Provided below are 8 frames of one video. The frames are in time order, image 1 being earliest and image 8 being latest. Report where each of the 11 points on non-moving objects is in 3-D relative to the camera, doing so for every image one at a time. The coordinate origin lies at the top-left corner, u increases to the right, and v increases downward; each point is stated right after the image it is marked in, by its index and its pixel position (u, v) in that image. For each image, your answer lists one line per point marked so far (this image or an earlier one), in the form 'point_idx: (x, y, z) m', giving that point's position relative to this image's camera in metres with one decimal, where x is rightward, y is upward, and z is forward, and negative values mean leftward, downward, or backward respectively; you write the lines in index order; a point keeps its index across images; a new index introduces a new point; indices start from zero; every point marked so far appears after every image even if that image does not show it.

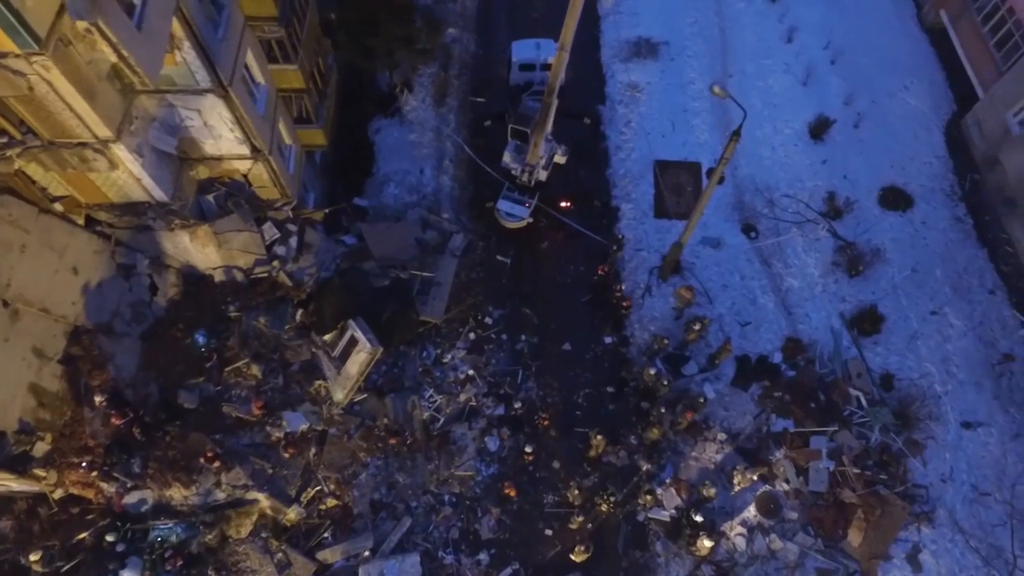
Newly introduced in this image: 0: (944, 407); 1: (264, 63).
0: (+12.8, -3.6, +18.1) m
1: (-6.4, +5.8, +15.7) m
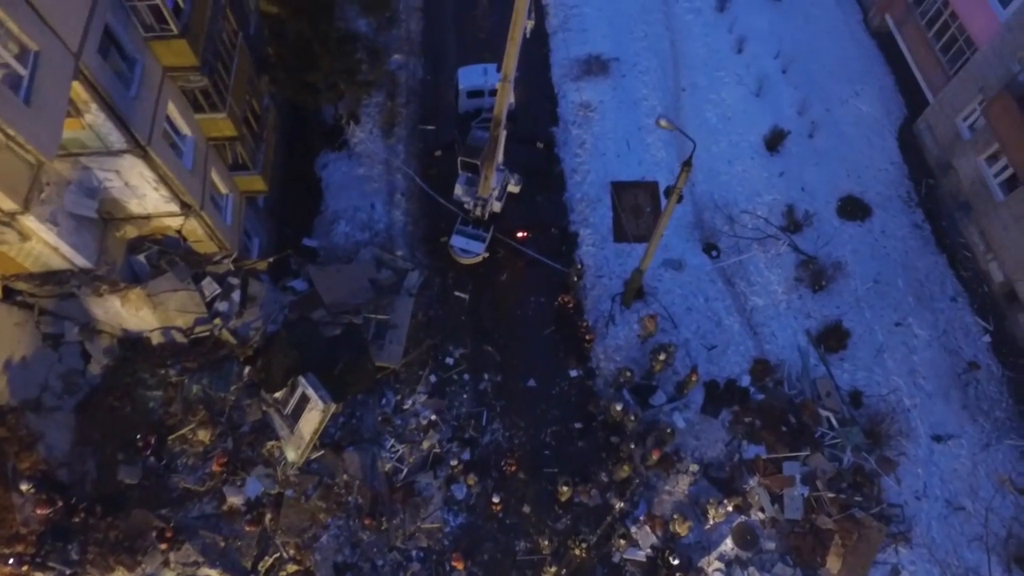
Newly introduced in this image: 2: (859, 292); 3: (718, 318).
0: (+11.8, -3.9, +17.9) m
1: (-7.8, +4.2, +14.8) m
2: (+11.3, -0.1, +19.8) m
3: (+6.6, -1.0, +19.5) m
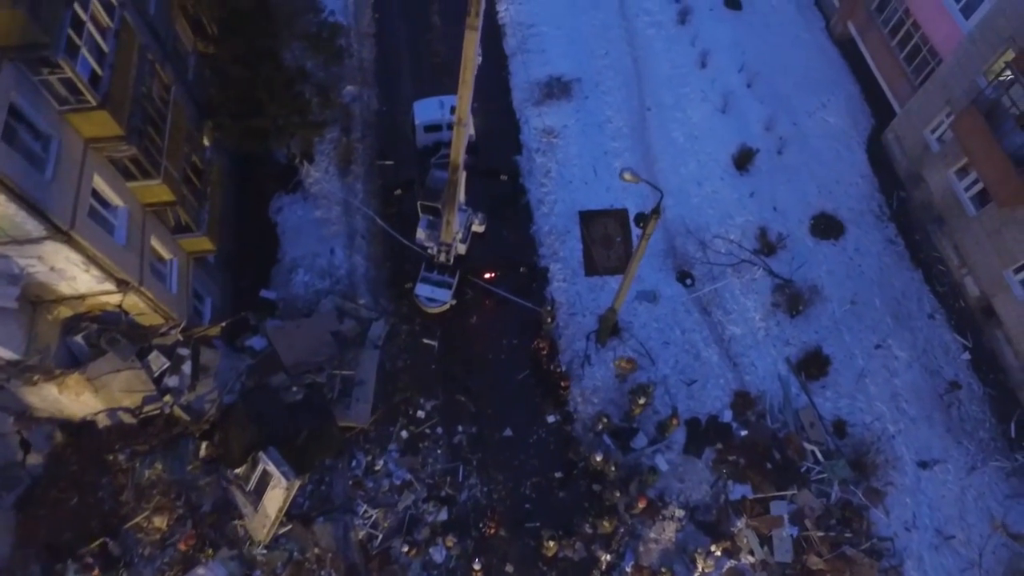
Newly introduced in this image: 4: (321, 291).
0: (+11.2, -4.6, +17.6) m
1: (-8.8, +2.3, +13.7) m
2: (+10.3, -0.9, +19.4) m
3: (+5.7, -1.9, +19.0) m
4: (-6.1, -0.1, +19.6) m
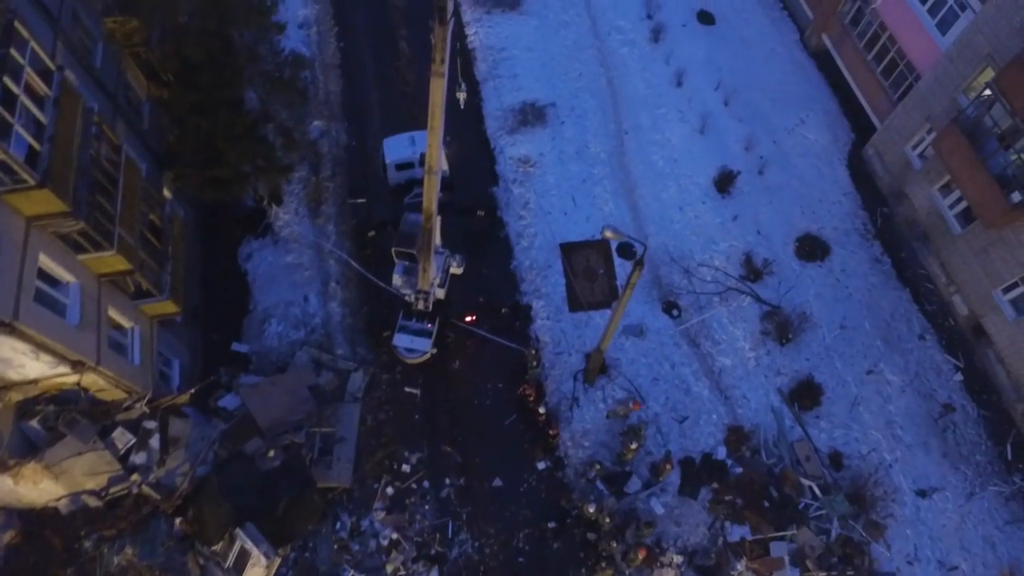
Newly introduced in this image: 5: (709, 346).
0: (+10.9, -5.4, +17.2) m
1: (-9.3, +0.6, +12.8) m
2: (+9.8, -1.6, +19.0) m
3: (+5.3, -3.0, +18.5) m
4: (-6.7, -1.7, +18.8) m
5: (+6.1, -1.8, +19.0) m
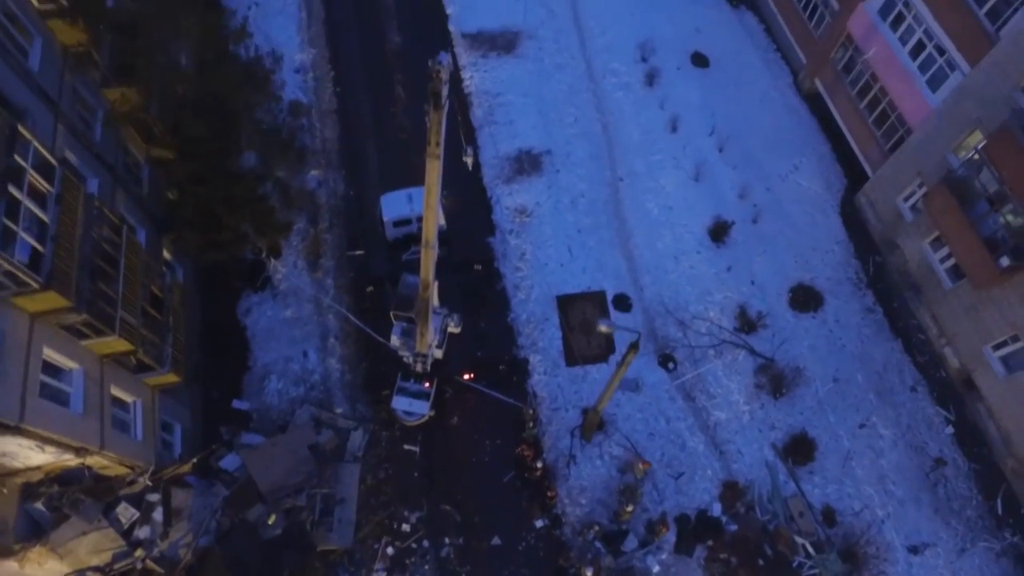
0: (+10.8, -7.1, +17.5) m
1: (-9.4, -1.2, +13.0) m
2: (+9.8, -3.3, +19.3) m
3: (+5.2, -4.7, +18.7) m
4: (-6.7, -3.5, +19.0) m
5: (+6.1, -3.6, +19.2) m
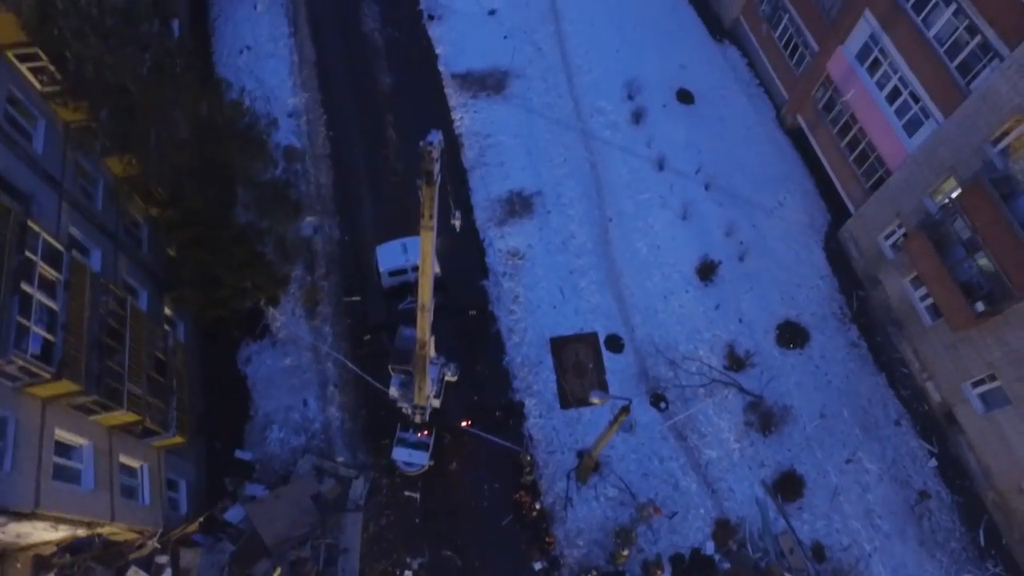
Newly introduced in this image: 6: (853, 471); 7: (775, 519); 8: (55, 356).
0: (+10.8, -8.3, +18.1) m
1: (-9.5, -3.0, +13.4) m
2: (+9.6, -4.6, +19.9) m
3: (+5.1, -6.1, +19.3) m
4: (-6.8, -5.2, +19.4) m
5: (+6.0, -4.9, +19.8) m
6: (+10.8, -5.8, +19.4) m
7: (+8.1, -7.1, +18.8) m
8: (-8.9, -1.3, +11.8) m
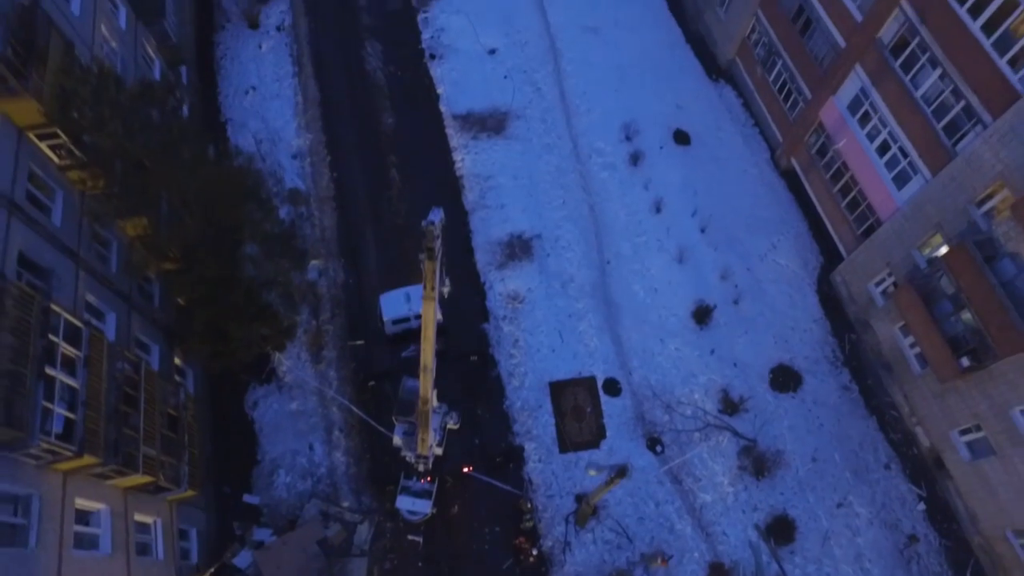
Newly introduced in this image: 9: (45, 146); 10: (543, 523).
0: (+10.8, -9.9, +18.7) m
1: (-9.5, -4.6, +14.0) m
2: (+9.7, -6.2, +20.5) m
3: (+5.2, -7.7, +19.8) m
4: (-6.8, -6.8, +20.0) m
5: (+6.0, -6.5, +20.4) m
6: (+10.8, -7.4, +19.9) m
7: (+8.1, -8.7, +19.3) m
8: (-8.9, -2.9, +12.4) m
9: (-11.4, +3.5, +14.8) m
10: (+1.0, -7.6, +19.8) m
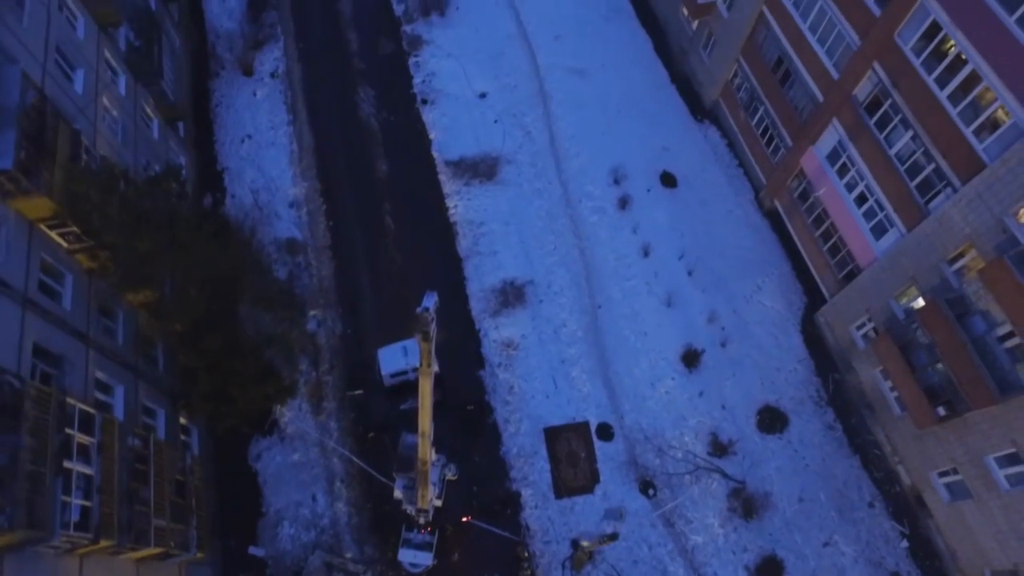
0: (+10.8, -11.5, +19.4) m
1: (-9.5, -6.6, +14.5) m
2: (+9.6, -7.9, +21.2) m
3: (+5.1, -9.4, +20.5) m
4: (-6.9, -8.7, +20.6) m
5: (+5.9, -8.2, +21.1) m
6: (+10.8, -9.0, +20.7) m
7: (+8.1, -10.4, +20.1) m
8: (-9.0, -4.9, +13.0) m
9: (-11.6, +1.4, +15.4) m
10: (+1.0, -9.4, +20.5) m
